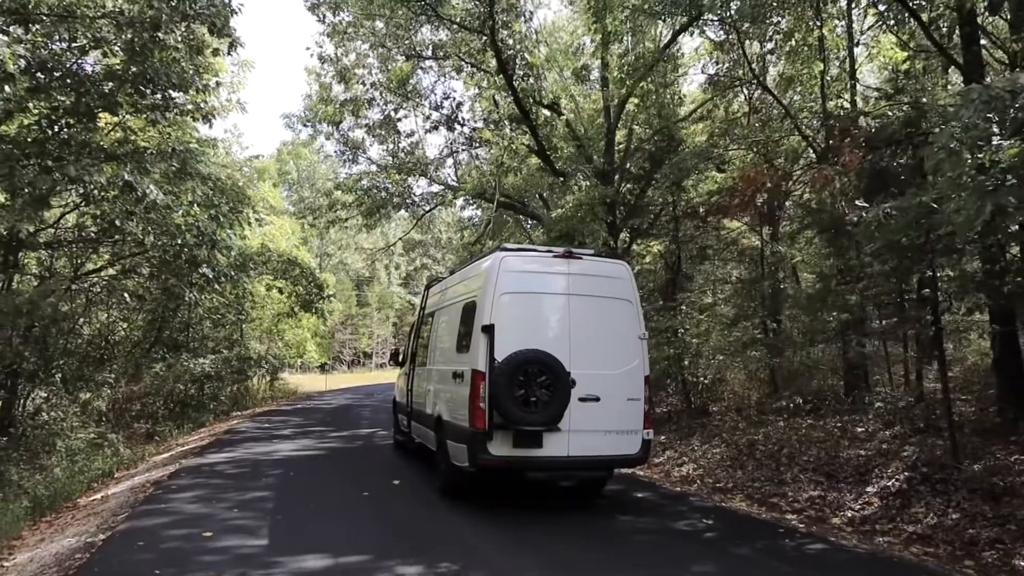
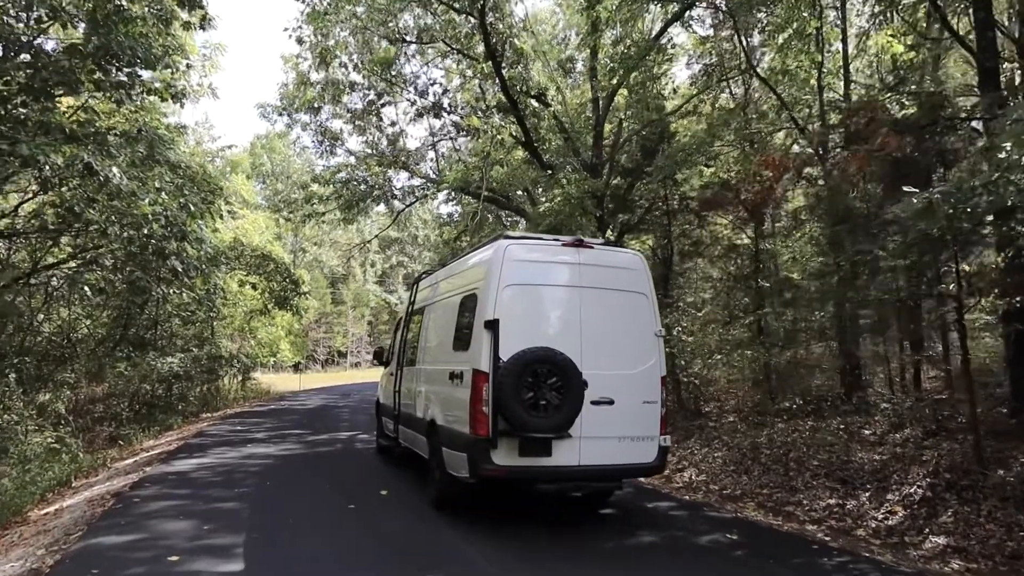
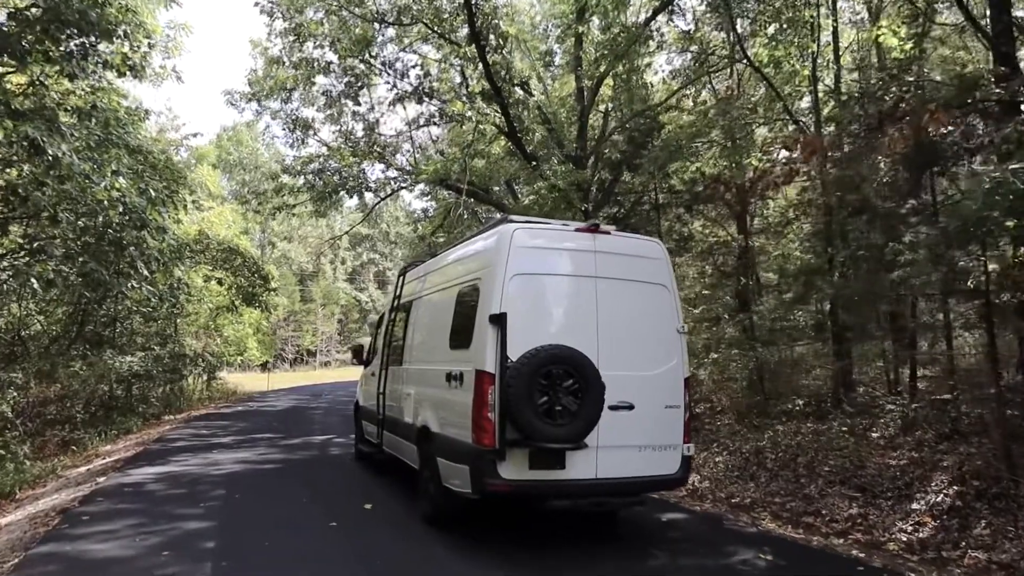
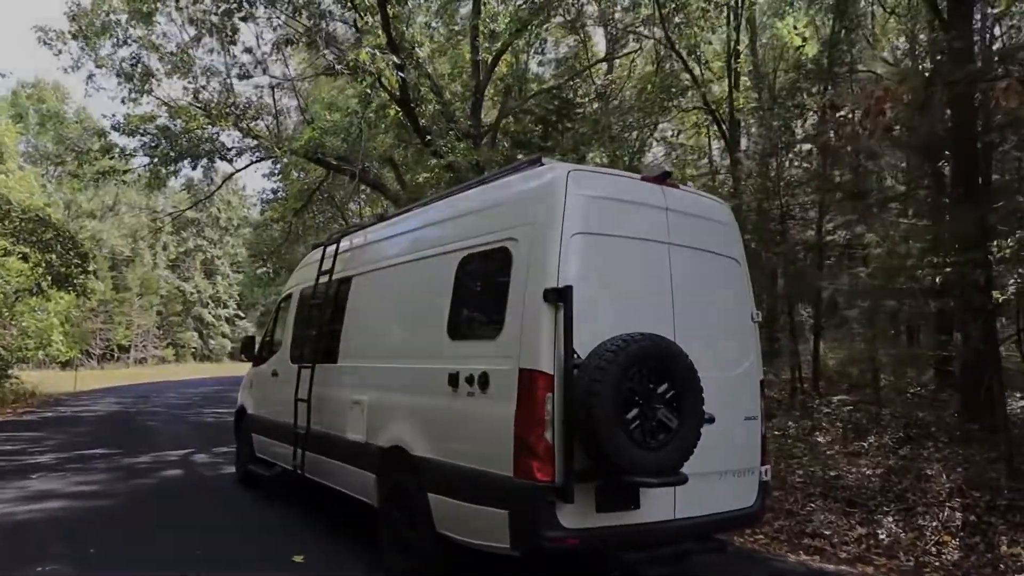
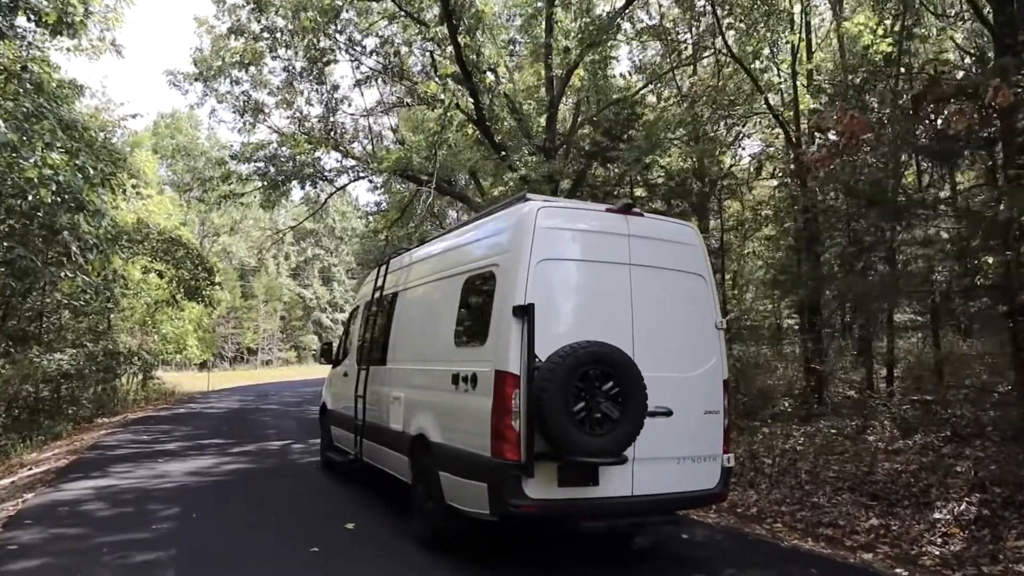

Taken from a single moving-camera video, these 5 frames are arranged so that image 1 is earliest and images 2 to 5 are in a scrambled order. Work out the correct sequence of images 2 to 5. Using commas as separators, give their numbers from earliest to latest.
2, 3, 5, 4
